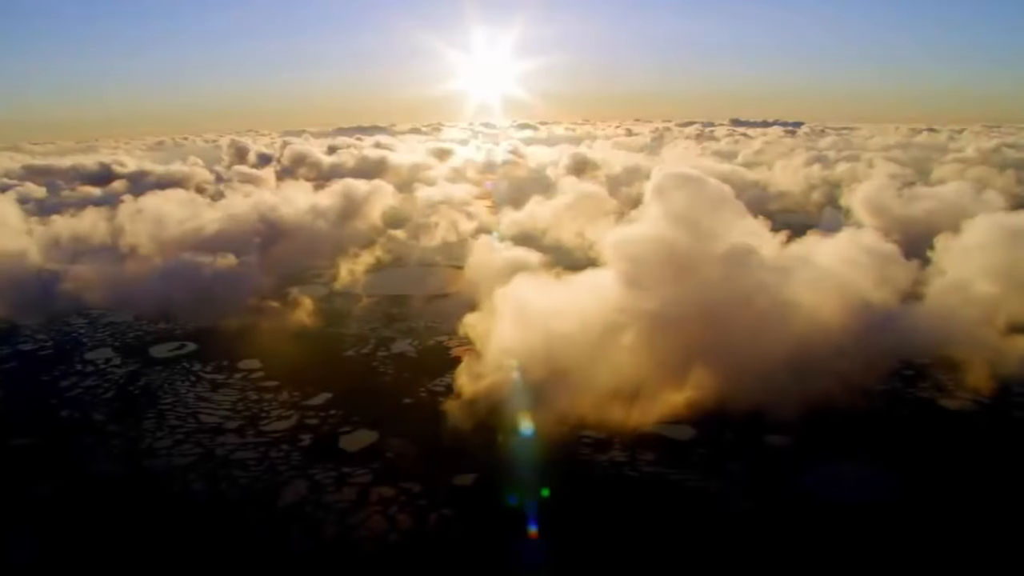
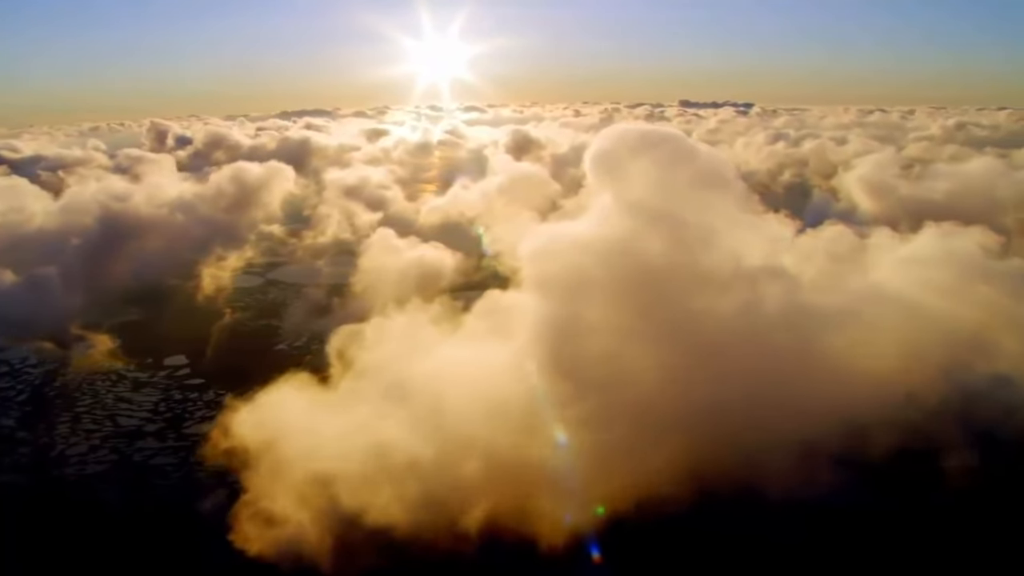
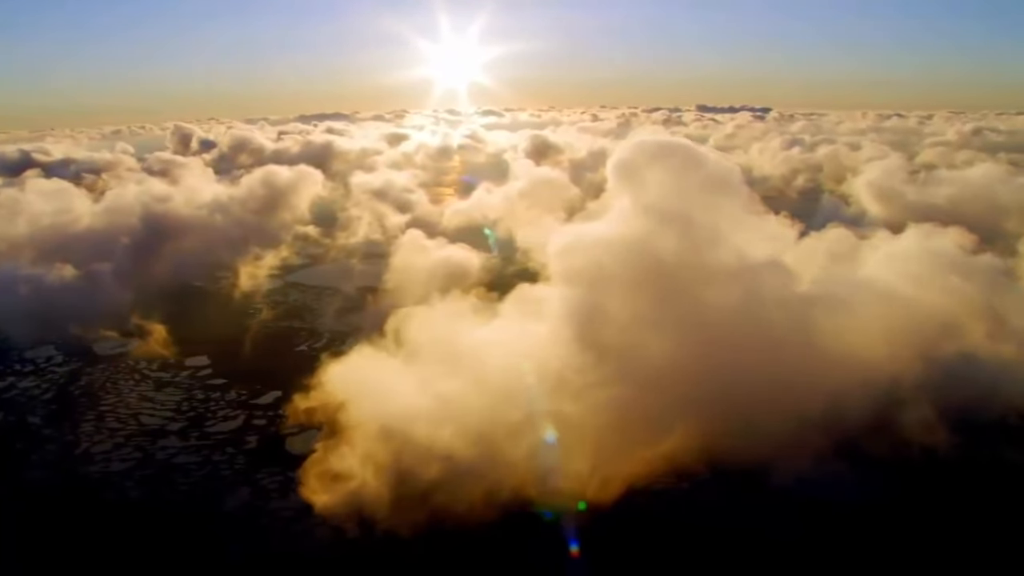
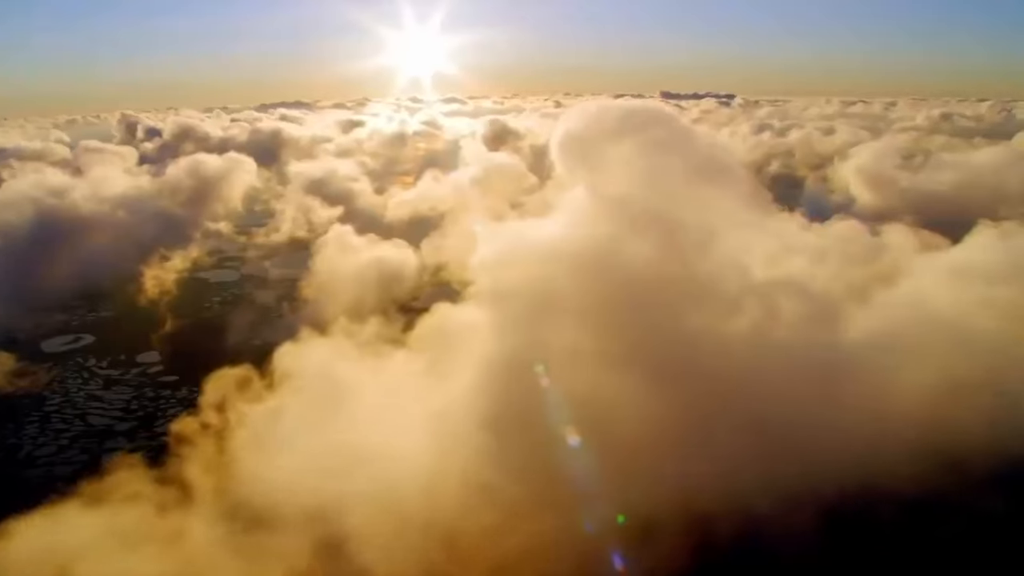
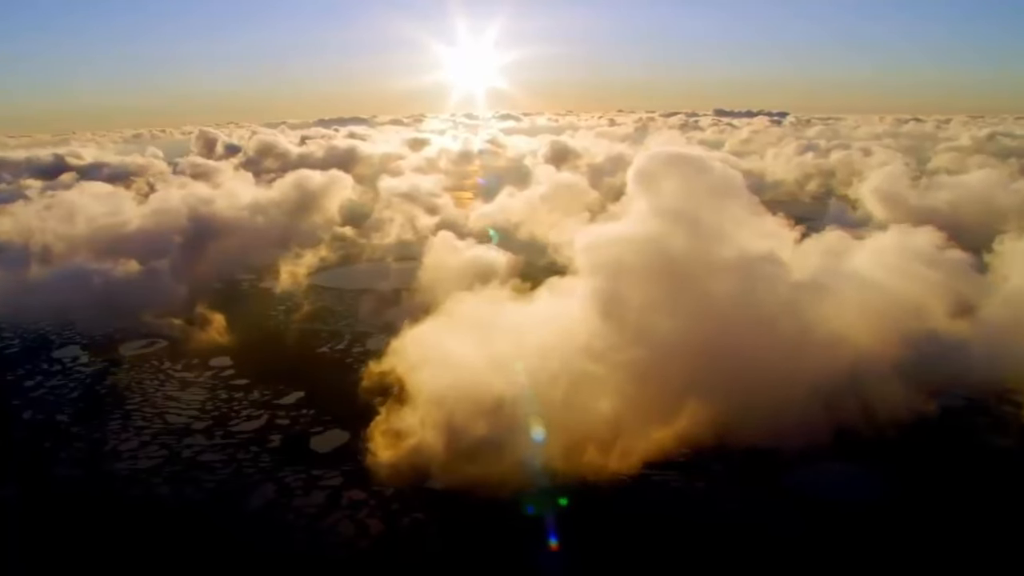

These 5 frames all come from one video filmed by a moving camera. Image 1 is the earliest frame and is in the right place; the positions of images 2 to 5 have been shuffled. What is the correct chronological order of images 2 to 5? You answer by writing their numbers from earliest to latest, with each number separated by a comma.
5, 3, 2, 4
